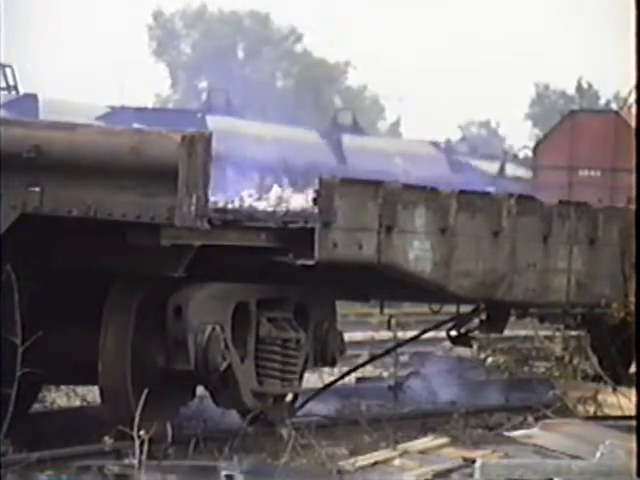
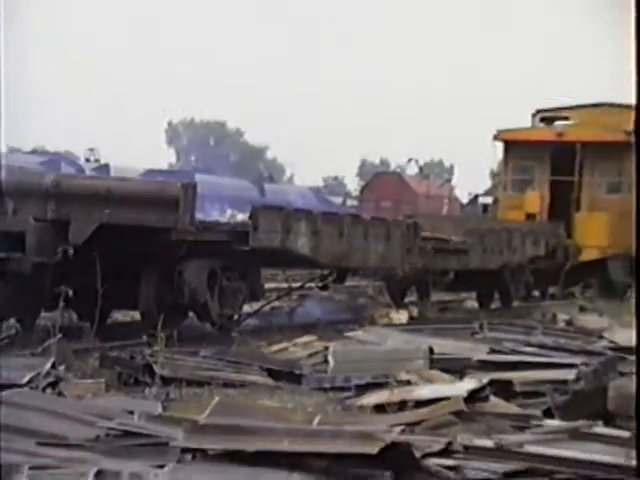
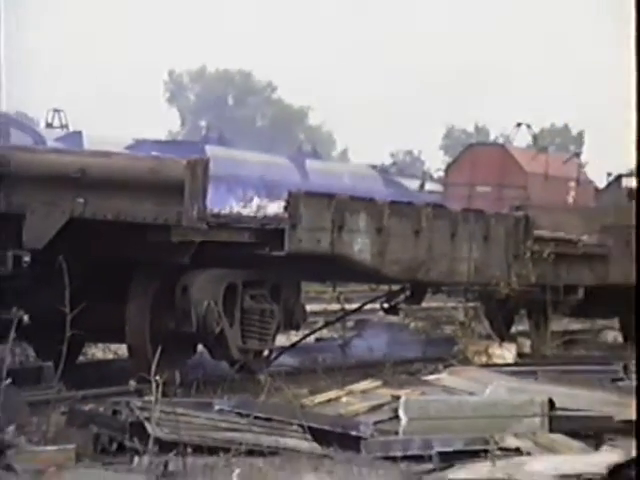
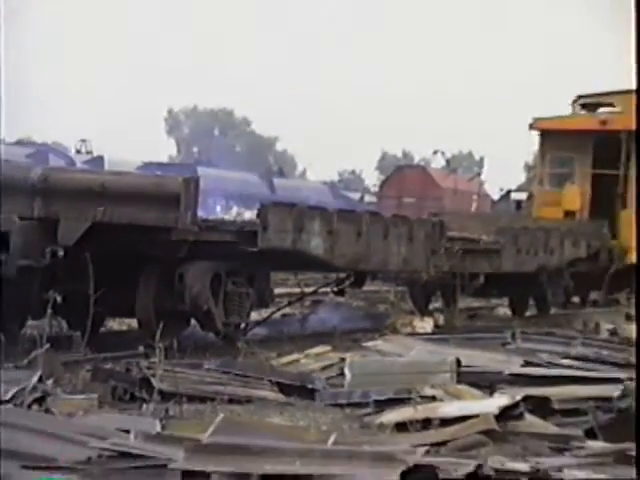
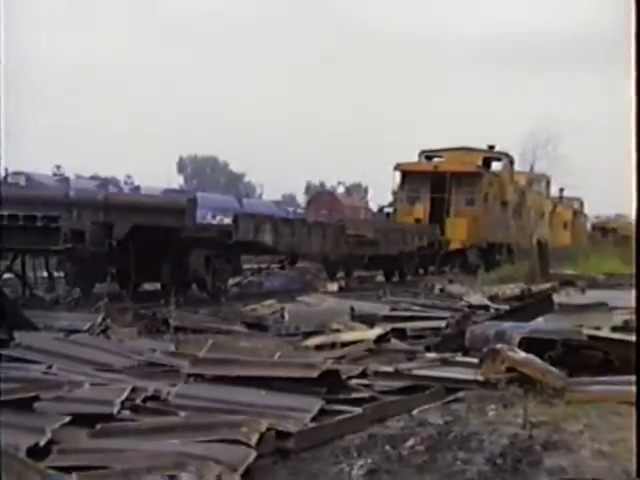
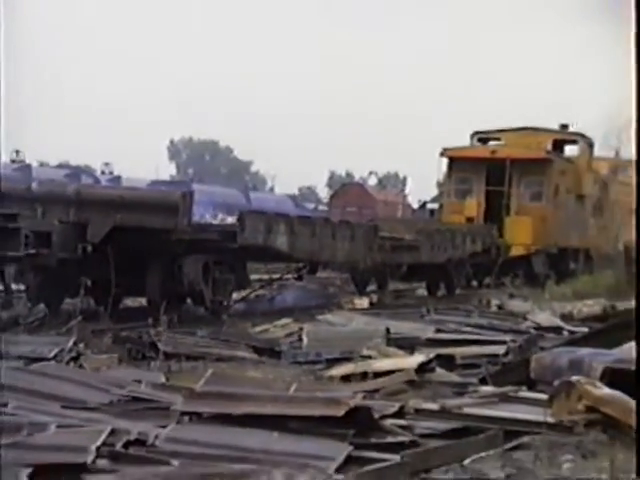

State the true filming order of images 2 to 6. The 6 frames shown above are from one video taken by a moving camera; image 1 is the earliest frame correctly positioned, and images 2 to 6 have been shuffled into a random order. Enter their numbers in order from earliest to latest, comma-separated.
3, 4, 2, 6, 5
